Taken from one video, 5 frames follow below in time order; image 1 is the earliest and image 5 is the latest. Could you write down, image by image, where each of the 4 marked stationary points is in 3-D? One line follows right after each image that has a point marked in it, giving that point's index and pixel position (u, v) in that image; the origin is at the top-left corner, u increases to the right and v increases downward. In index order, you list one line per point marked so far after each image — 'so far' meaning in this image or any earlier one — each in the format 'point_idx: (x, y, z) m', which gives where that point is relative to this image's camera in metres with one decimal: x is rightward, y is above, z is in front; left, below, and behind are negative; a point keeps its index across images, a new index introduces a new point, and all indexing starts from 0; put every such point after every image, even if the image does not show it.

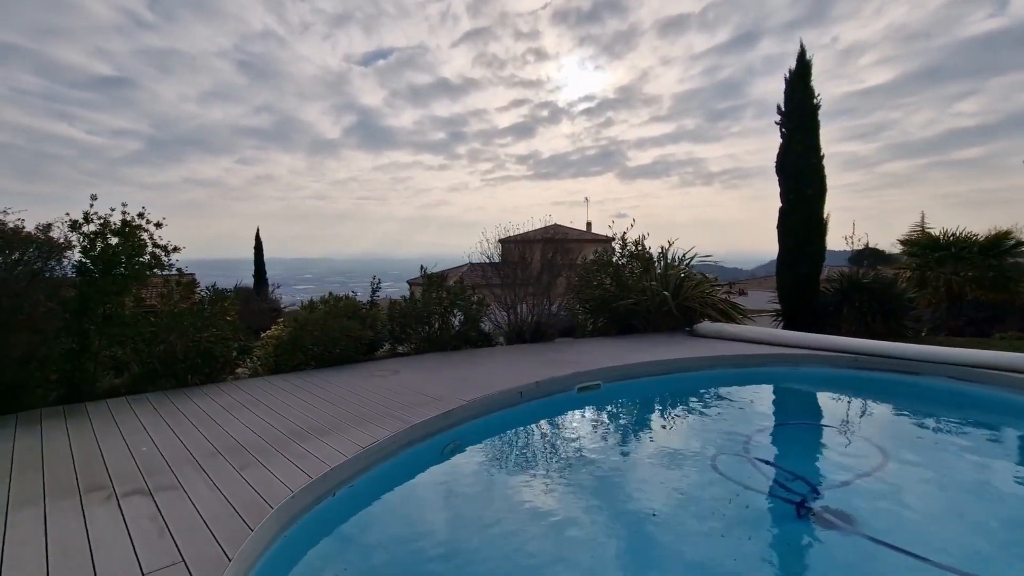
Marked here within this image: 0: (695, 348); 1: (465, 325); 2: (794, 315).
0: (+2.7, -0.9, +7.2) m
1: (-0.6, -0.6, +7.1) m
2: (+5.5, -0.5, +9.7) m
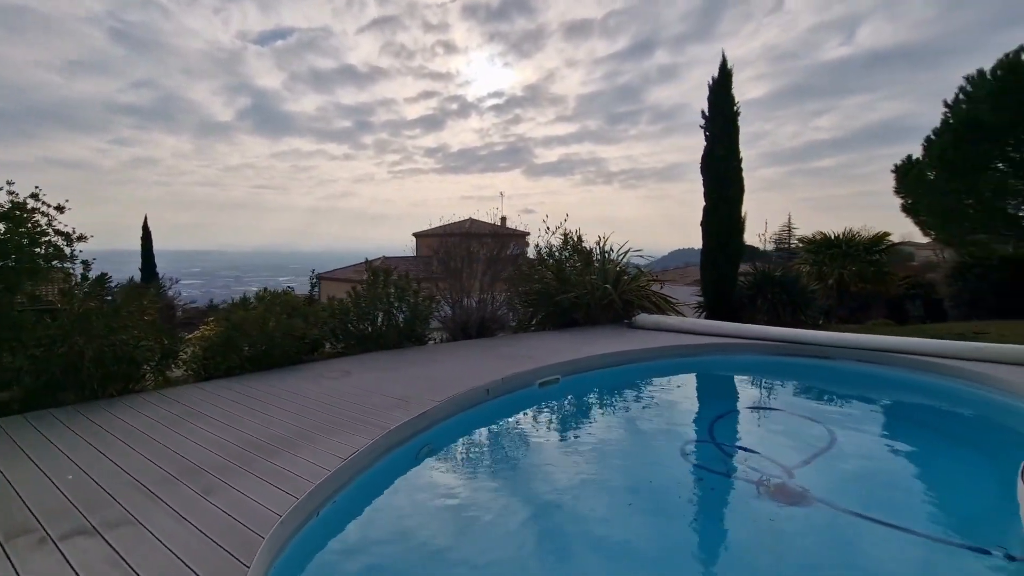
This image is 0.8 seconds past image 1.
0: (+1.9, -0.8, +7.5) m
1: (-1.3, -0.5, +6.8) m
2: (+4.2, -0.4, +10.4) m
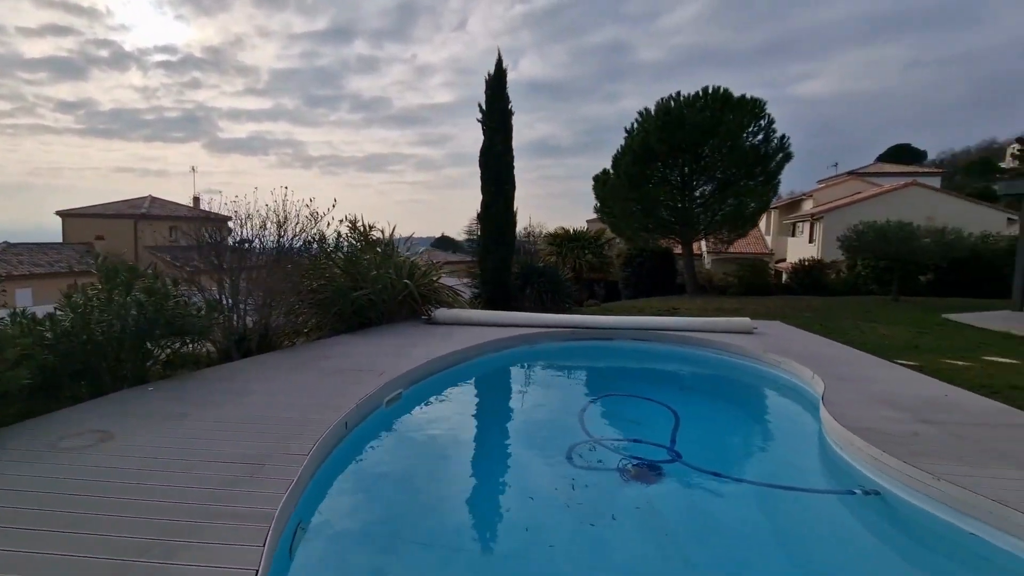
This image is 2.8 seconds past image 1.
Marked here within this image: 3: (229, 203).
0: (-0.8, -0.7, +7.1) m
1: (-3.2, -0.5, +4.8) m
2: (-0.4, -0.2, +10.8) m
3: (-3.4, +1.0, +6.1) m
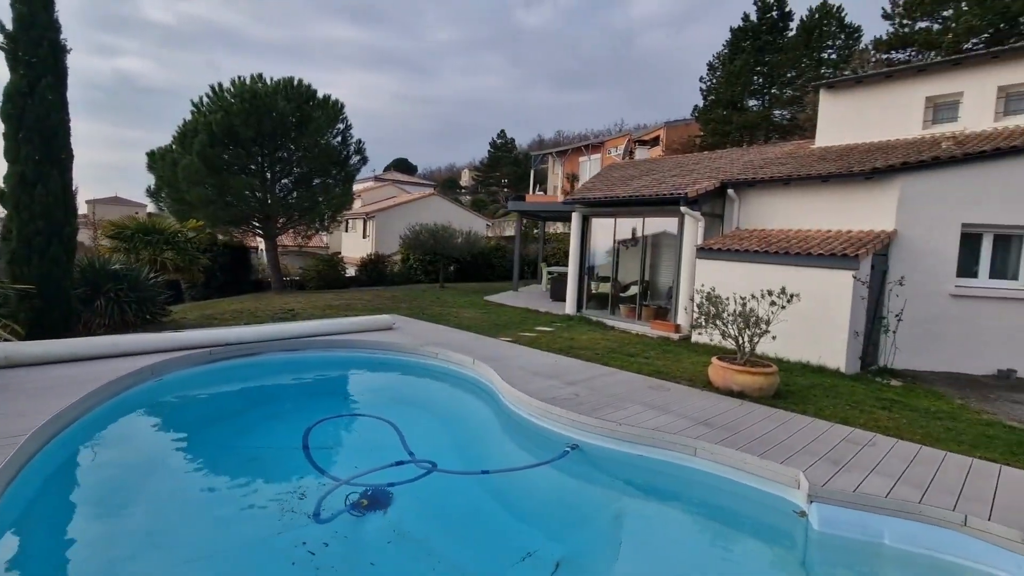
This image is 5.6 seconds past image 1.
0: (-4.4, -0.9, +4.5) m
1: (-4.2, -0.8, +1.1) m
2: (-6.8, -0.4, +7.2) m
3: (-5.3, +0.7, +1.8) m
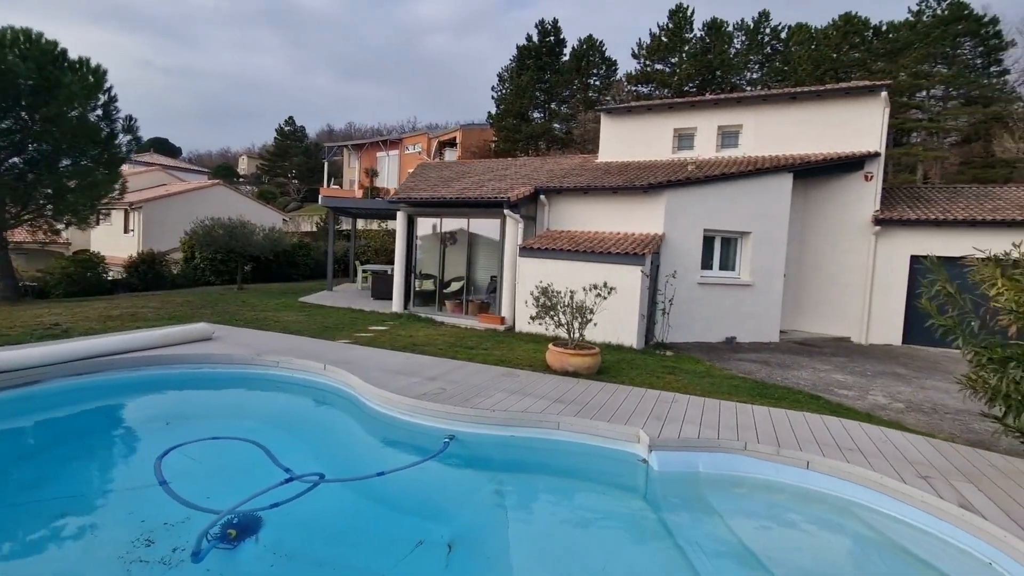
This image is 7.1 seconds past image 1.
0: (-5.0, -1.1, +2.9) m
1: (-3.6, -1.0, -0.1) m
2: (-8.3, -0.7, +4.5) m
3: (-4.9, +0.5, +0.1) m
